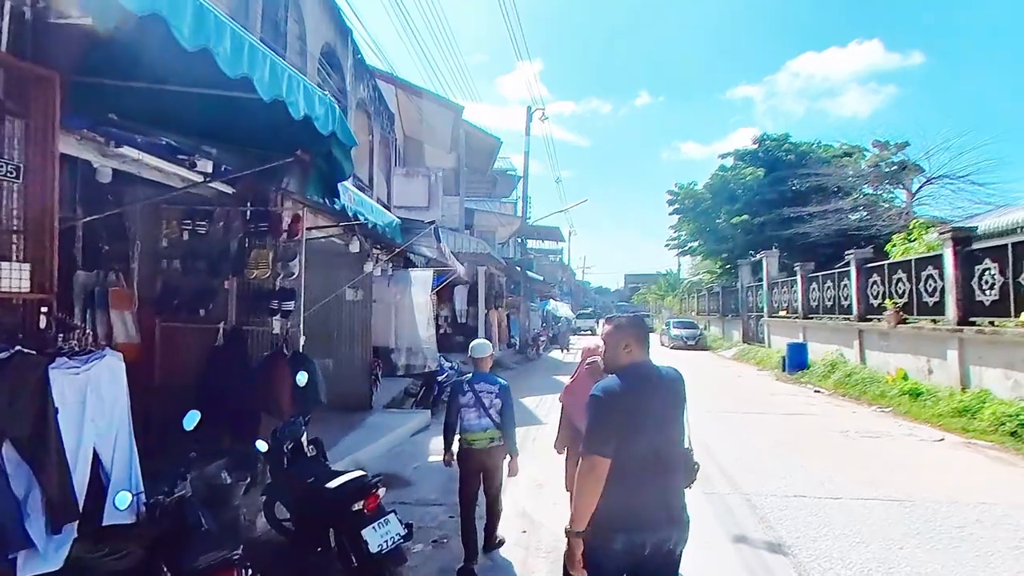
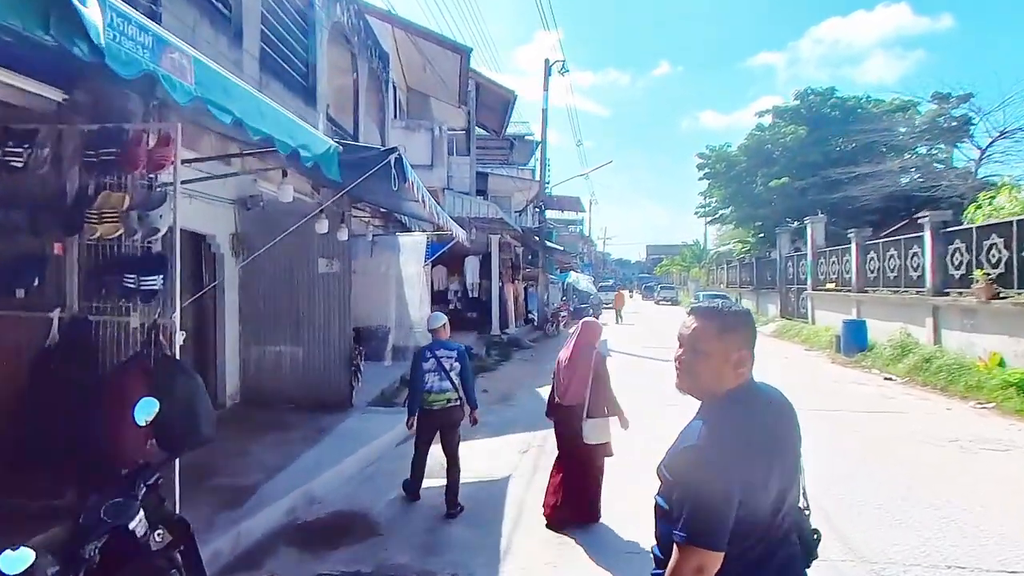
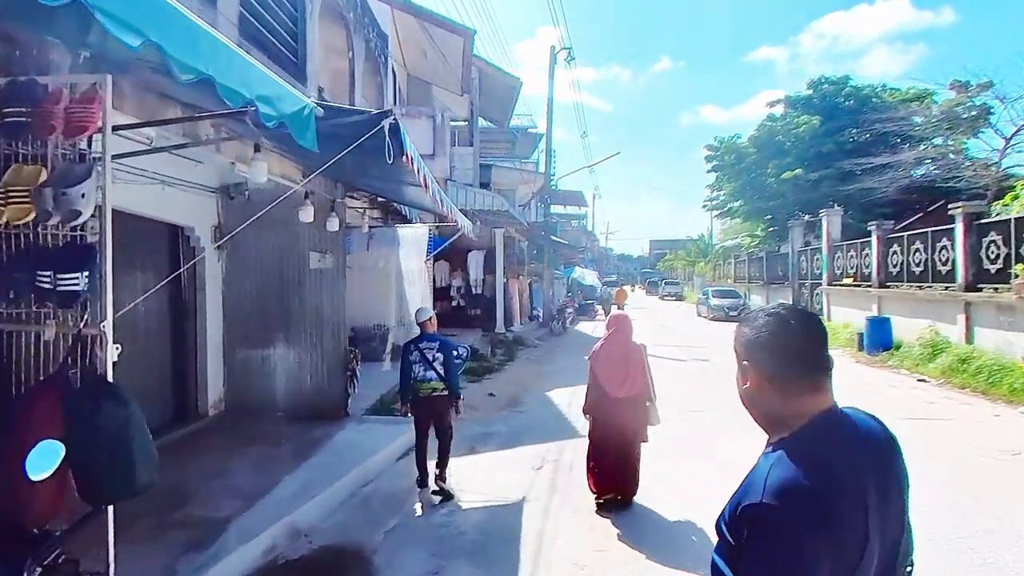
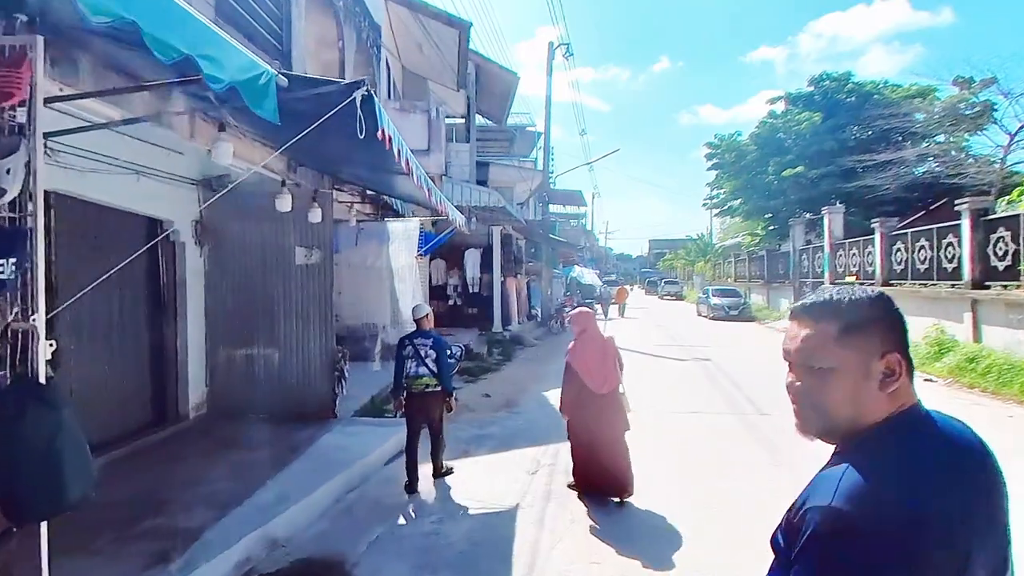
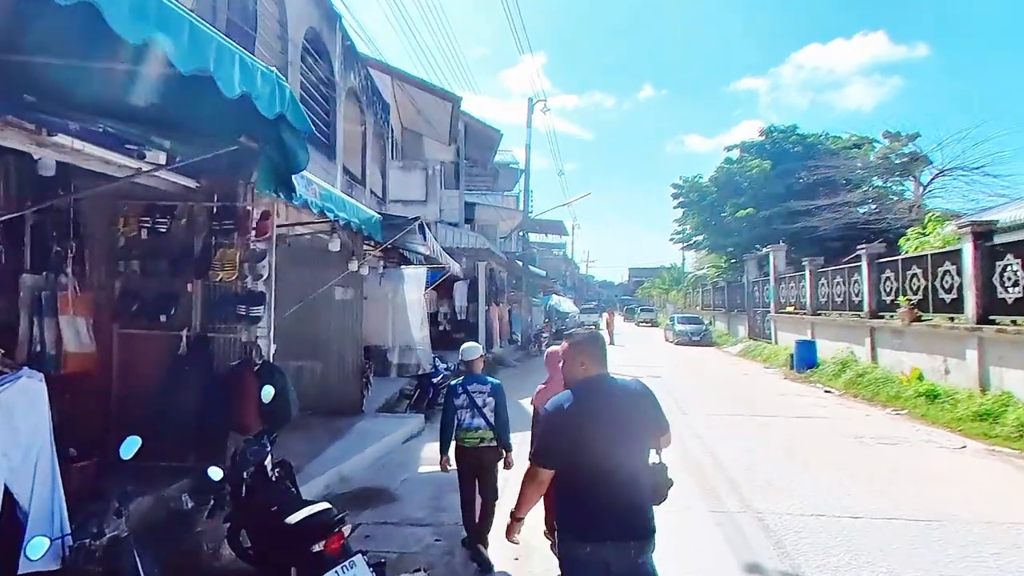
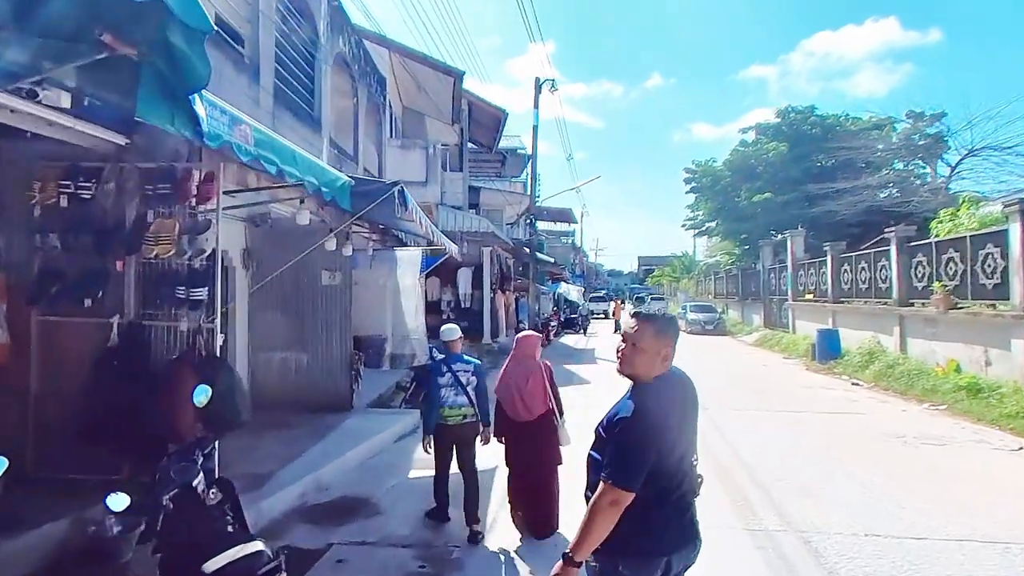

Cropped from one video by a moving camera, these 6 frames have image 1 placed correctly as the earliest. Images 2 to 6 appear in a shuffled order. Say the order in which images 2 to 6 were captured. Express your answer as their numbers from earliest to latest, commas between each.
5, 6, 2, 3, 4
